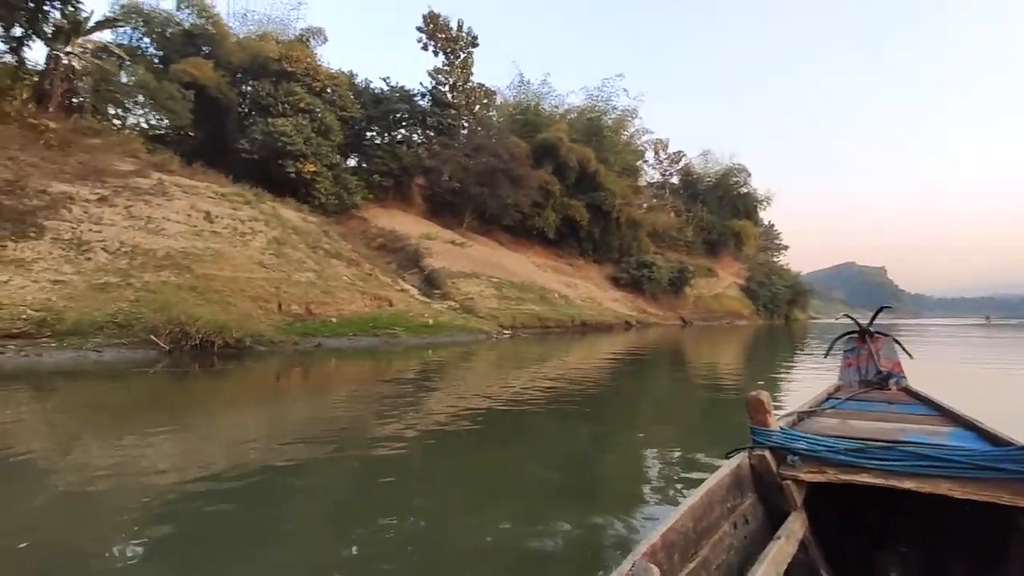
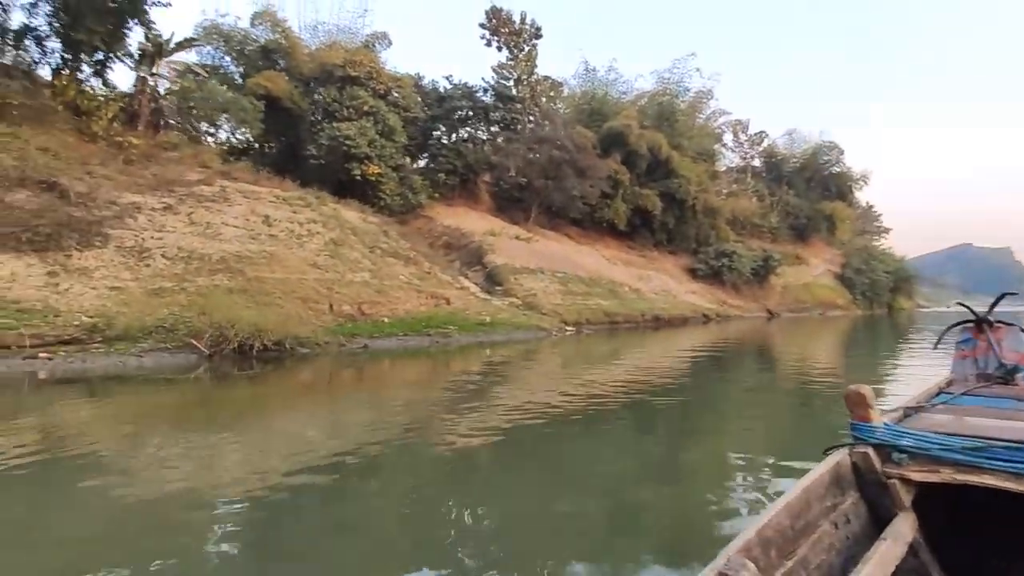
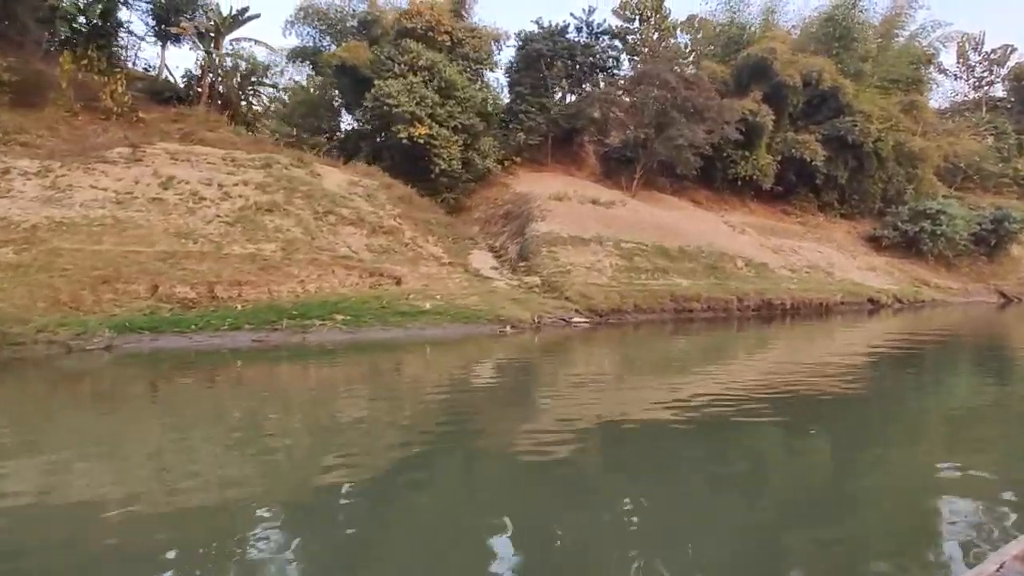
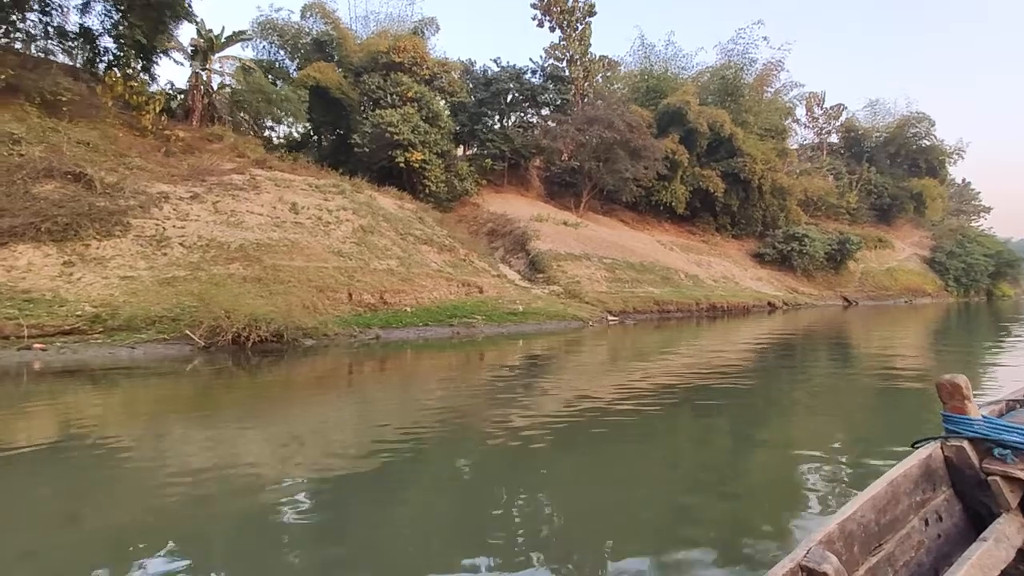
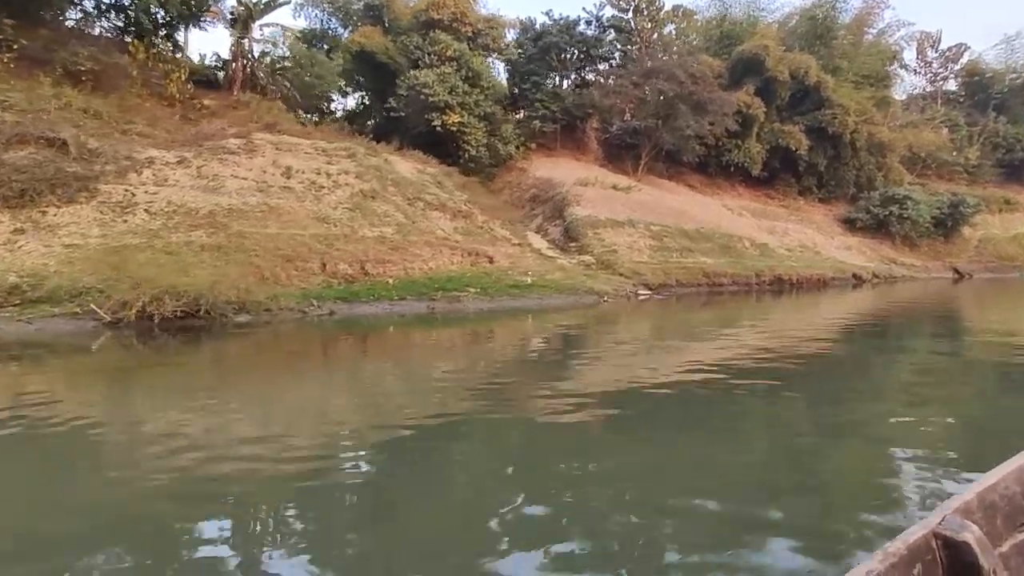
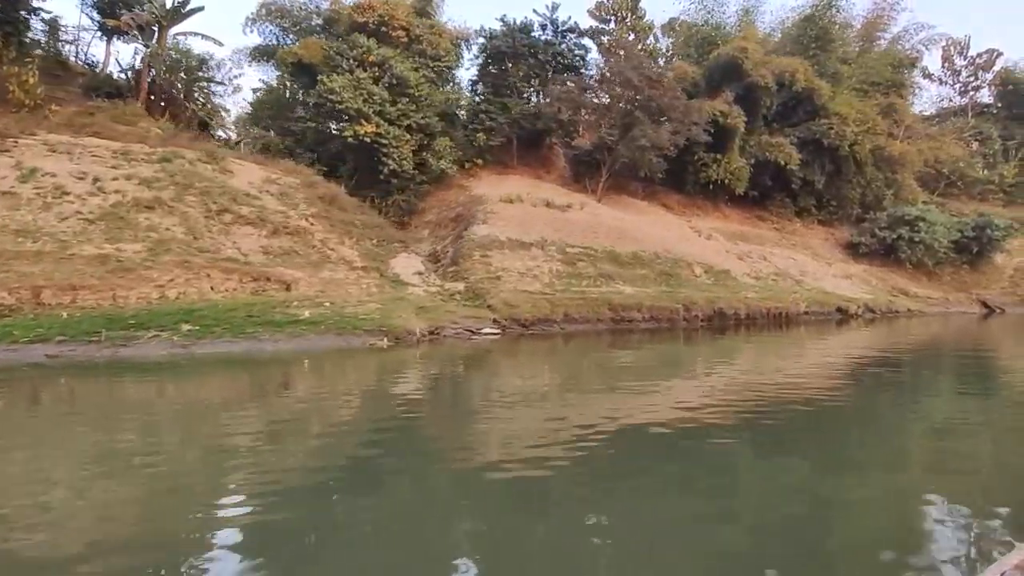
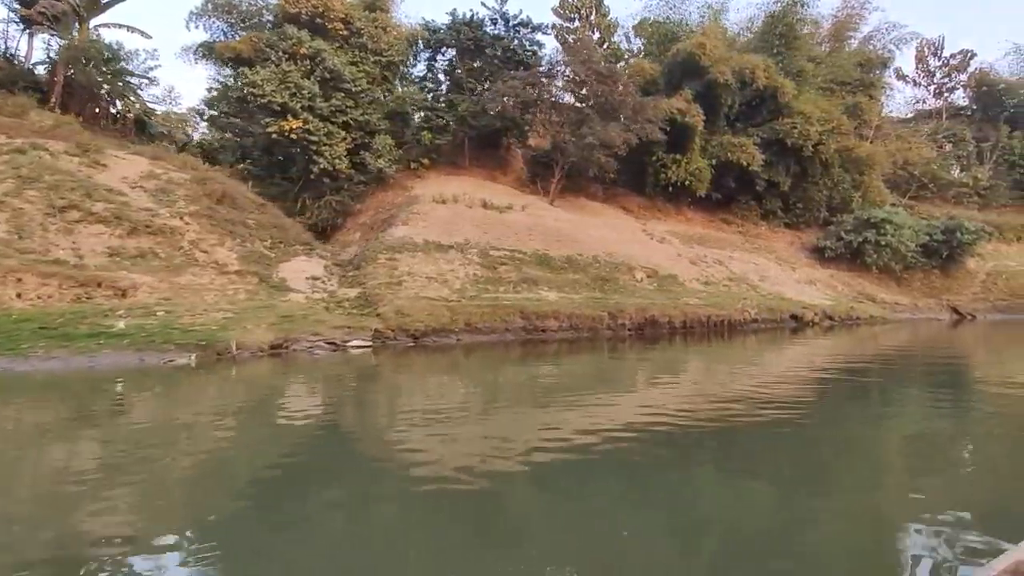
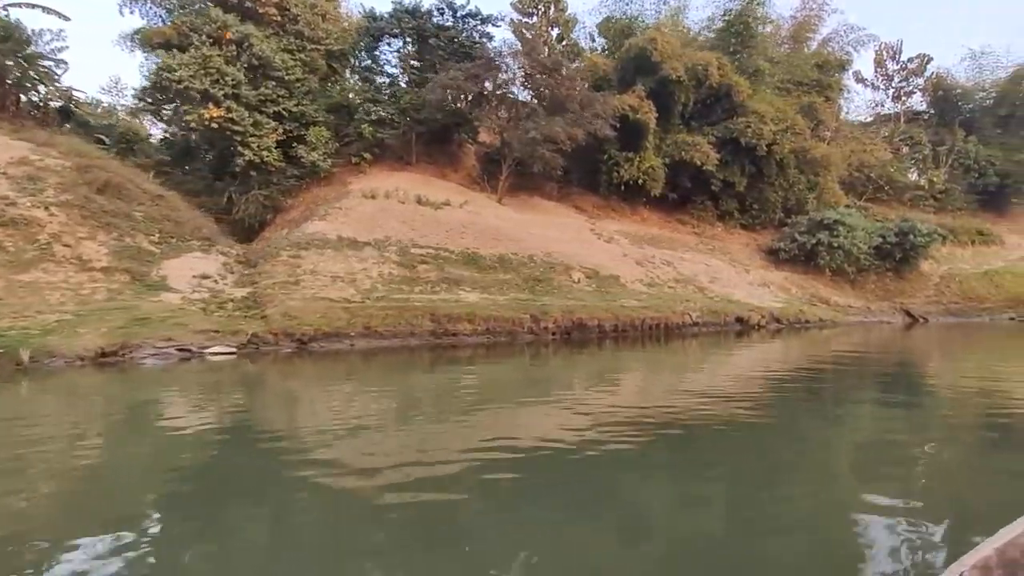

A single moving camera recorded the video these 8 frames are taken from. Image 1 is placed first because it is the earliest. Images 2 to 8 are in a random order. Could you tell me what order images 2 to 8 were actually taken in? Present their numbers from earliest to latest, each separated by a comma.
2, 4, 5, 3, 6, 7, 8
